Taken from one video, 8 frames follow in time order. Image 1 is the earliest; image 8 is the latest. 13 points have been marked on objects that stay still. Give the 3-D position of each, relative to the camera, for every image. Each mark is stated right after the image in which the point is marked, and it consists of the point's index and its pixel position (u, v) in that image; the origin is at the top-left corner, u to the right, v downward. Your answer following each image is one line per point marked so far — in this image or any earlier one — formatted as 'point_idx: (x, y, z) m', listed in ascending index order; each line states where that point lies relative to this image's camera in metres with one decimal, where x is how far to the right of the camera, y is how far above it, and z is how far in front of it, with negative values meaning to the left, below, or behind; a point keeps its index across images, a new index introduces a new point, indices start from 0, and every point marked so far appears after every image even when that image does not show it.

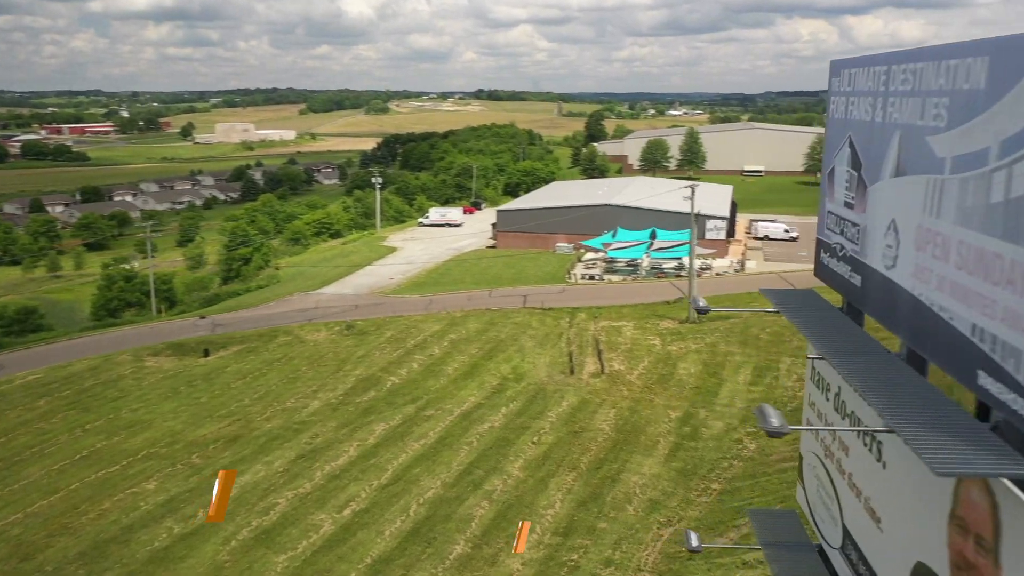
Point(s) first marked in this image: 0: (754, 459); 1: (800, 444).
0: (+5.5, -3.9, +18.5) m
1: (+6.5, -3.6, +18.3) m
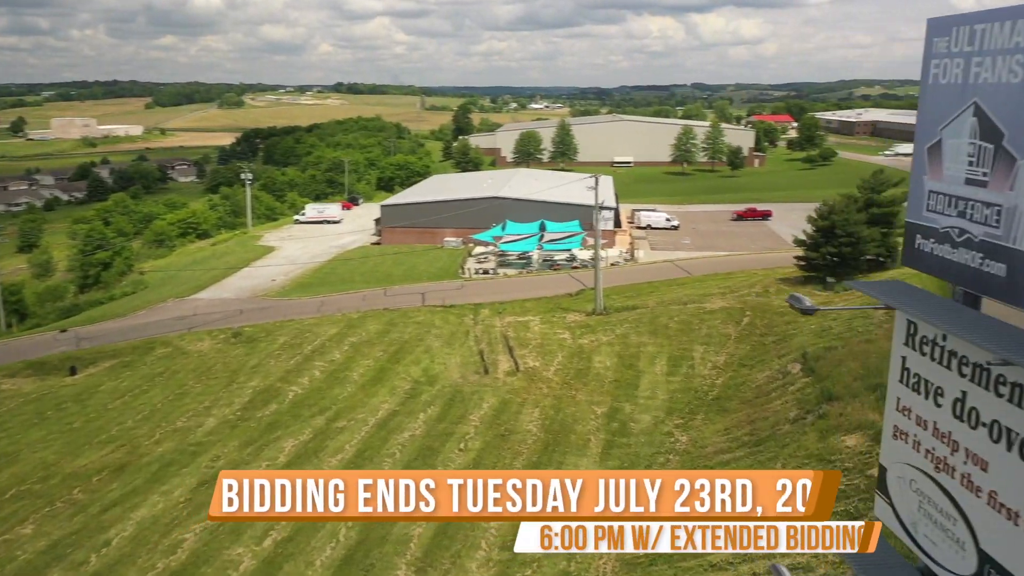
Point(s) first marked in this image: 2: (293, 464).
0: (+4.0, -3.7, +18.2) m
1: (+4.9, -3.3, +18.1) m
2: (-5.0, -4.0, +18.5) m
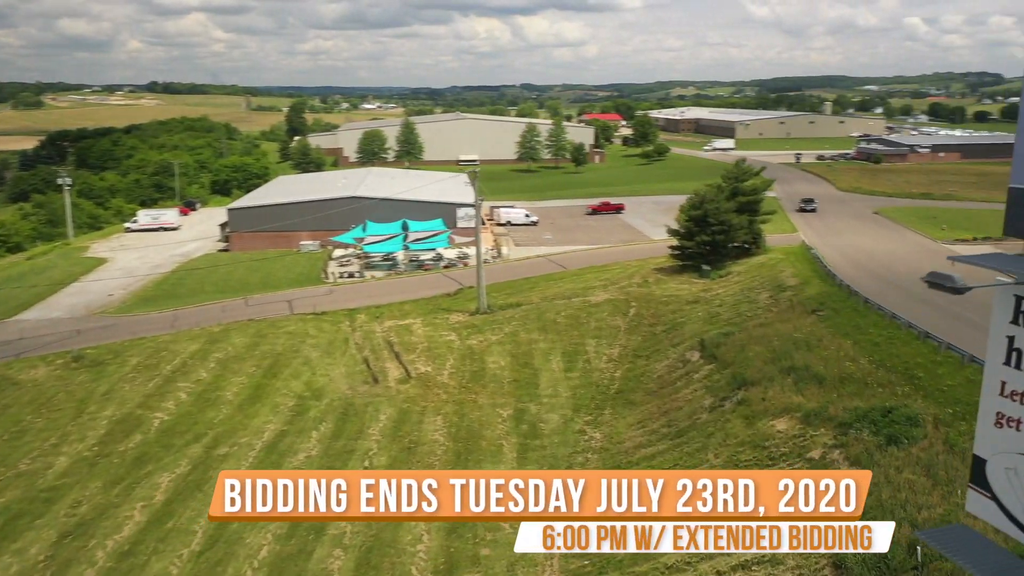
0: (+2.0, -3.5, +17.7) m
1: (+3.0, -3.1, +17.8) m
2: (-6.8, -4.3, +16.2) m
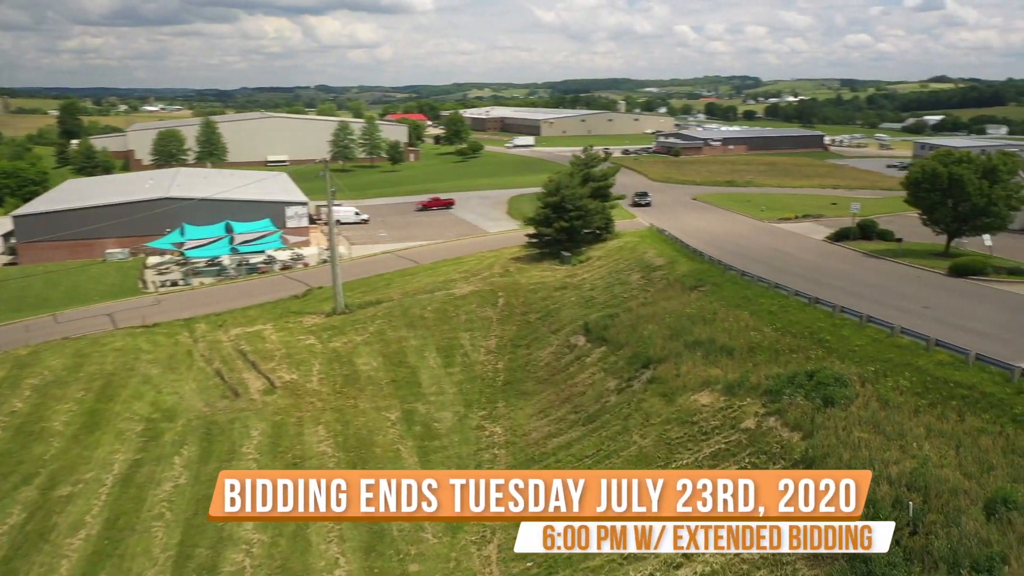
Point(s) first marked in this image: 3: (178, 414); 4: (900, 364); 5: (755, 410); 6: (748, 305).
0: (0.0, -3.2, +16.8) m
1: (+0.9, -2.7, +17.1) m
2: (-8.2, -4.4, +13.3) m
3: (-7.9, -3.0, +19.0) m
4: (+6.2, -1.2, +12.8) m
5: (+4.0, -2.0, +13.1) m
6: (+5.1, -0.4, +17.3) m
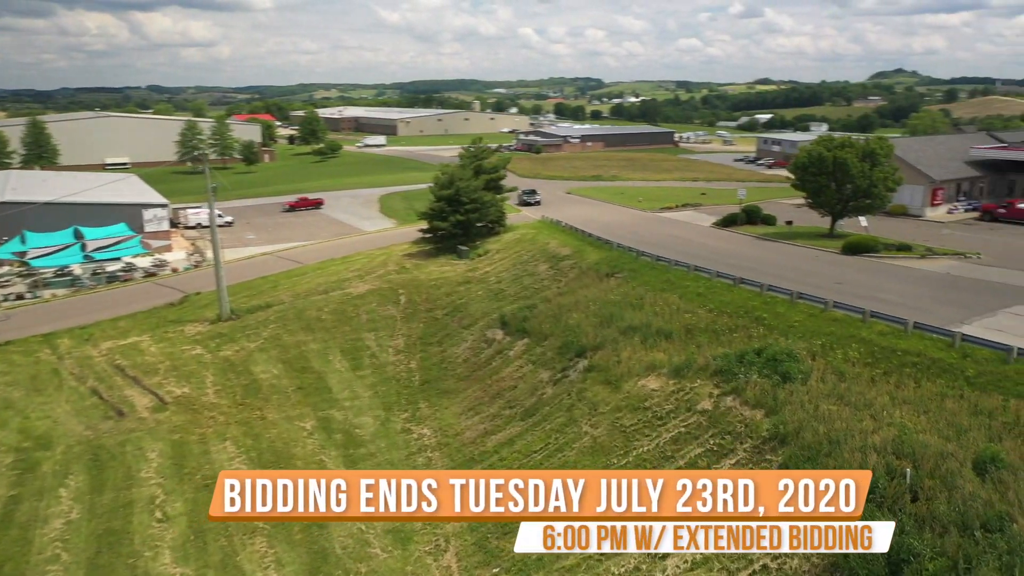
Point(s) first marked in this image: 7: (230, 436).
0: (-1.3, -3.0, +15.9) m
1: (-0.5, -2.6, +16.3) m
2: (-8.7, -4.6, +11.0) m
3: (-9.5, -3.1, +16.7) m
4: (+5.4, -0.8, +13.1) m
5: (+3.2, -1.7, +12.9) m
6: (+3.5, 0.0, +17.3) m
7: (-5.8, -3.0, +16.7) m
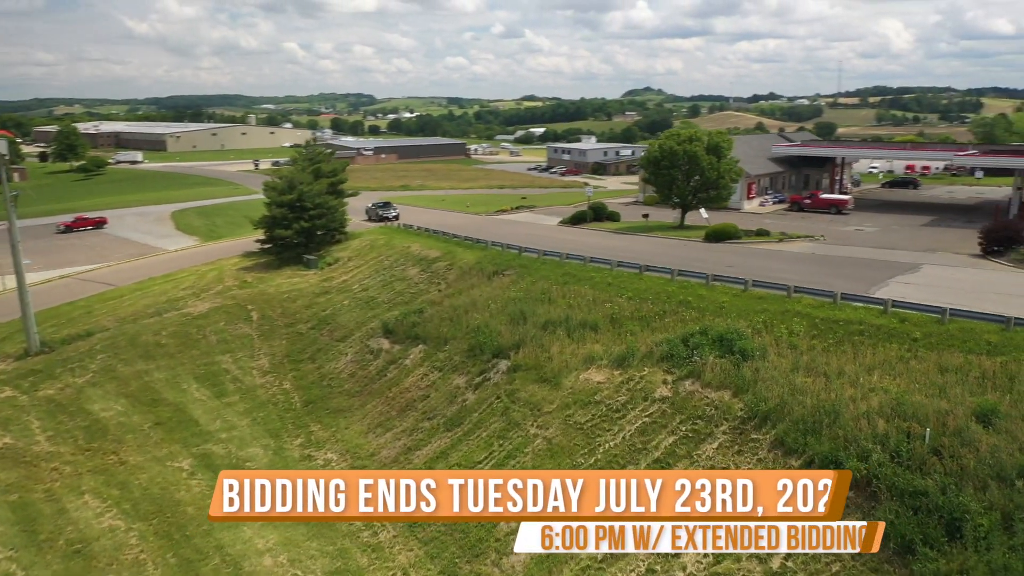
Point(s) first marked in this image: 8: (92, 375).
0: (-2.7, -3.1, +14.1) m
1: (-2.1, -2.6, +14.8) m
2: (-8.4, -5.0, +7.5) m
3: (-10.7, -3.7, +12.7) m
4: (+4.4, -0.4, +13.2) m
5: (+2.4, -1.4, +12.5) m
6: (+1.4, +0.2, +16.7) m
7: (-7.2, -3.4, +13.7) m
8: (-9.7, -2.0, +18.7) m
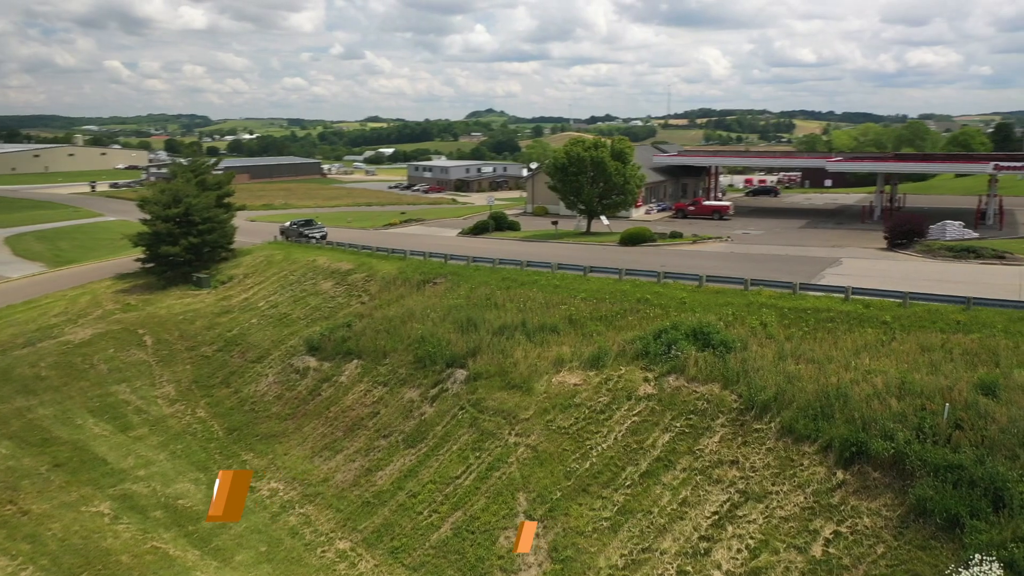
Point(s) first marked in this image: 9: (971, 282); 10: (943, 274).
0: (-3.2, -3.3, +12.8) m
1: (-2.7, -2.7, +13.6) m
2: (-7.5, -5.1, +5.2) m
3: (-10.8, -4.1, +10.0) m
4: (+3.8, -0.3, +13.3) m
5: (+2.0, -1.3, +12.2) m
6: (+0.2, +0.1, +16.2) m
7: (-7.6, -3.7, +11.6) m
8: (-11.0, -2.6, +16.1) m
9: (+8.5, +0.1, +14.9) m
10: (+8.5, +0.3, +15.9) m
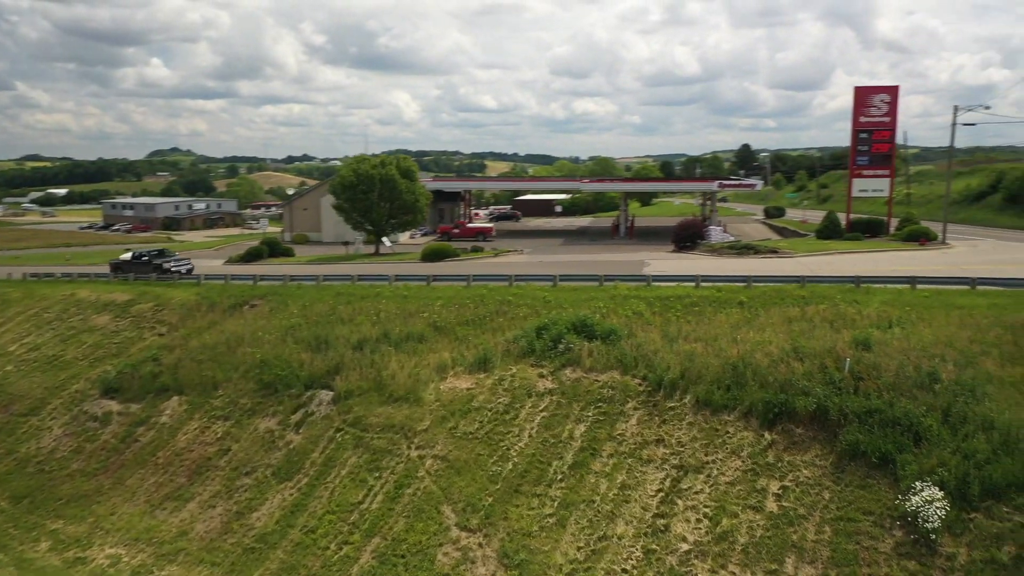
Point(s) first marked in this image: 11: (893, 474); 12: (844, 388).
0: (-4.5, -3.5, +10.7) m
1: (-4.4, -3.0, +11.6) m
2: (-5.8, -5.1, +1.9) m
3: (-10.6, -4.5, +5.3) m
4: (+1.6, -0.2, +13.7) m
5: (+0.4, -1.2, +12.0) m
6: (-2.8, -0.2, +15.2) m
7: (-8.2, -4.1, +8.0) m
8: (-13.0, -3.4, +11.0) m
9: (+5.4, +0.4, +16.8) m
10: (+5.0, +0.5, +17.8) m
11: (+4.2, -2.1, +8.9) m
12: (+4.1, -1.2, +10.0) m
